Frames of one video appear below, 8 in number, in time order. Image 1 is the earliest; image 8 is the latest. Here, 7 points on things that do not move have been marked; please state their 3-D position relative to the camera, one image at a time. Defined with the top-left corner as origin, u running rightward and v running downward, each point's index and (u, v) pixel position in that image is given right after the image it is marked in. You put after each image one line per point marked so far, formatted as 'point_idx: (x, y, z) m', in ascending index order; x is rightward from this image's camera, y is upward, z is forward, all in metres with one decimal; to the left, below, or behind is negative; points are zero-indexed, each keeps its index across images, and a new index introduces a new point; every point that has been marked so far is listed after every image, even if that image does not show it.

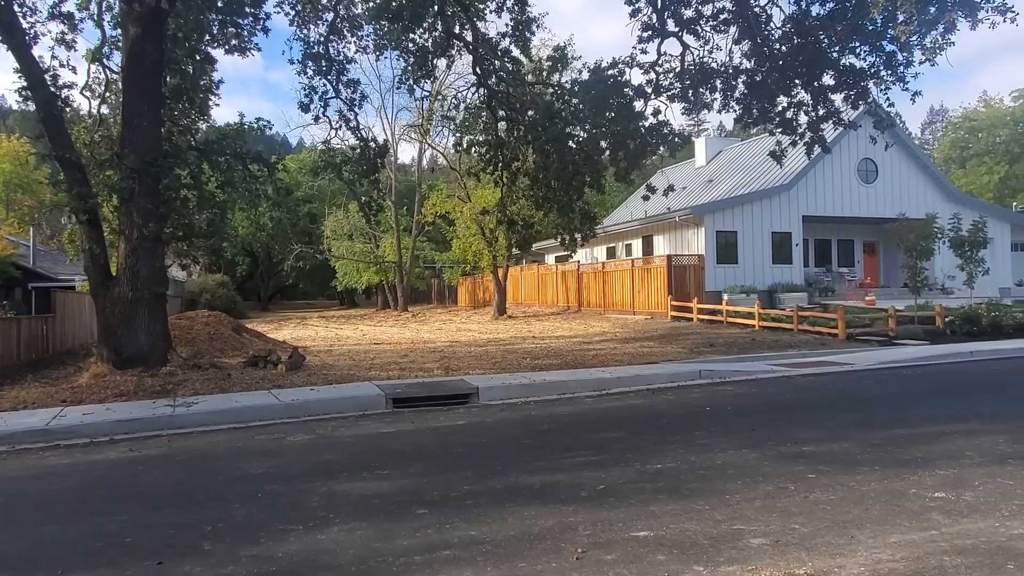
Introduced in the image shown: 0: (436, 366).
0: (-1.5, -1.6, +15.2) m
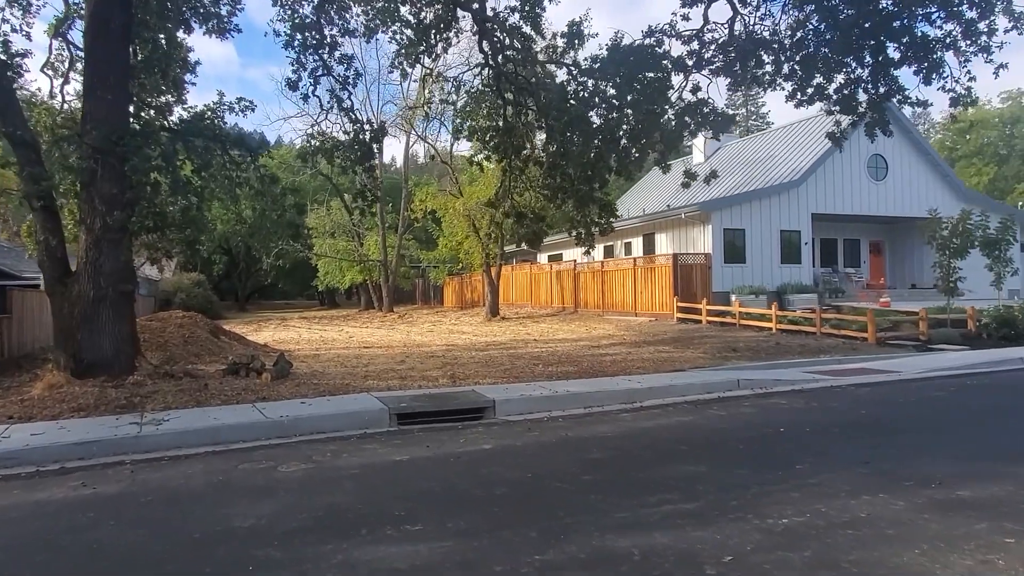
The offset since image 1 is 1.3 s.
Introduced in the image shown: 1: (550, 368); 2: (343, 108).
0: (-1.3, -1.6, +13.6) m
1: (+0.7, -1.5, +14.5) m
2: (-3.4, +3.6, +15.1) m
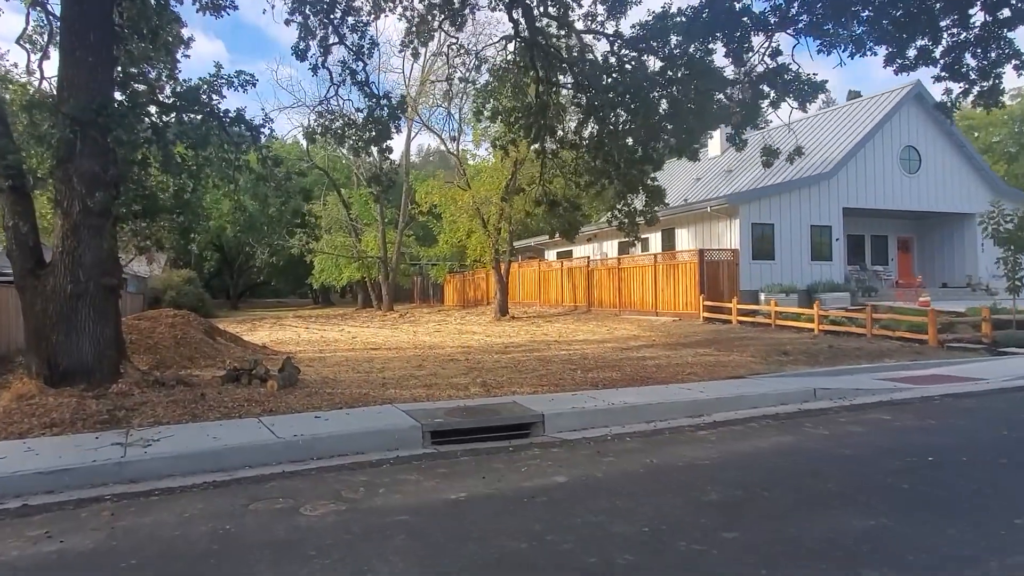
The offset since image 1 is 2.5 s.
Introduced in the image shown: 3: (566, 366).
0: (-0.7, -1.5, +12.0) m
1: (+1.3, -1.5, +12.9) m
2: (-2.8, +3.7, +13.5) m
3: (+1.0, -1.4, +14.1) m
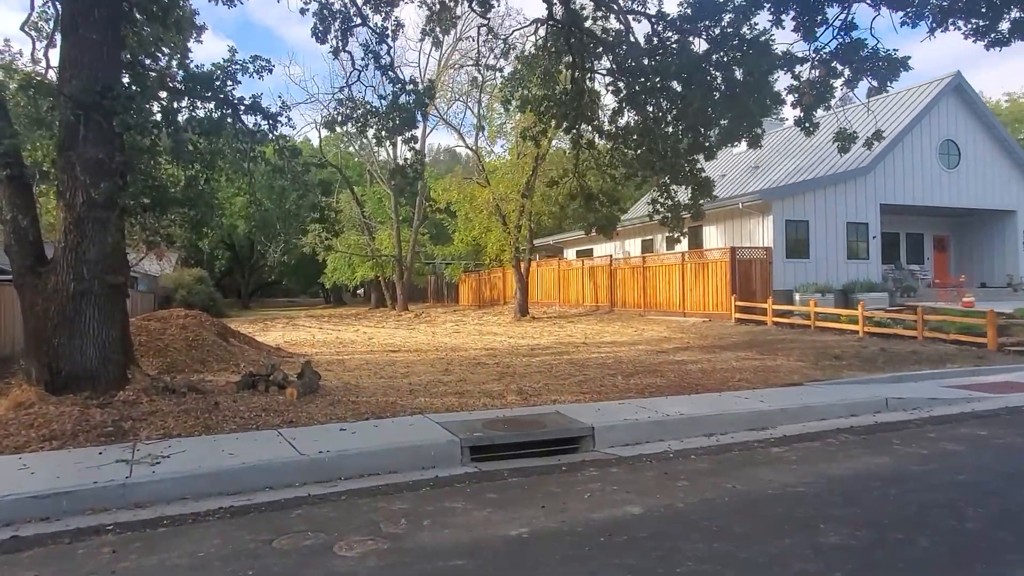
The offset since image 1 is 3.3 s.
0: (-0.1, -1.5, +11.1) m
1: (+1.9, -1.5, +12.0) m
2: (-2.2, +3.7, +12.6) m
3: (+1.6, -1.4, +13.1) m
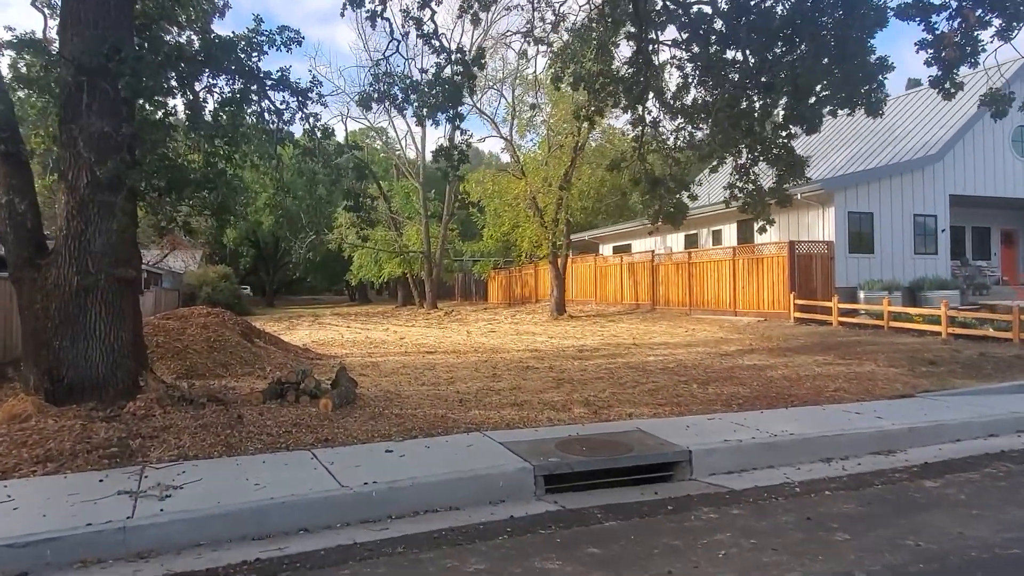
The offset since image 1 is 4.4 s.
0: (+0.7, -1.4, +9.7) m
1: (+2.7, -1.4, +10.5) m
2: (-1.3, +3.8, +11.2) m
3: (+2.5, -1.4, +11.6) m
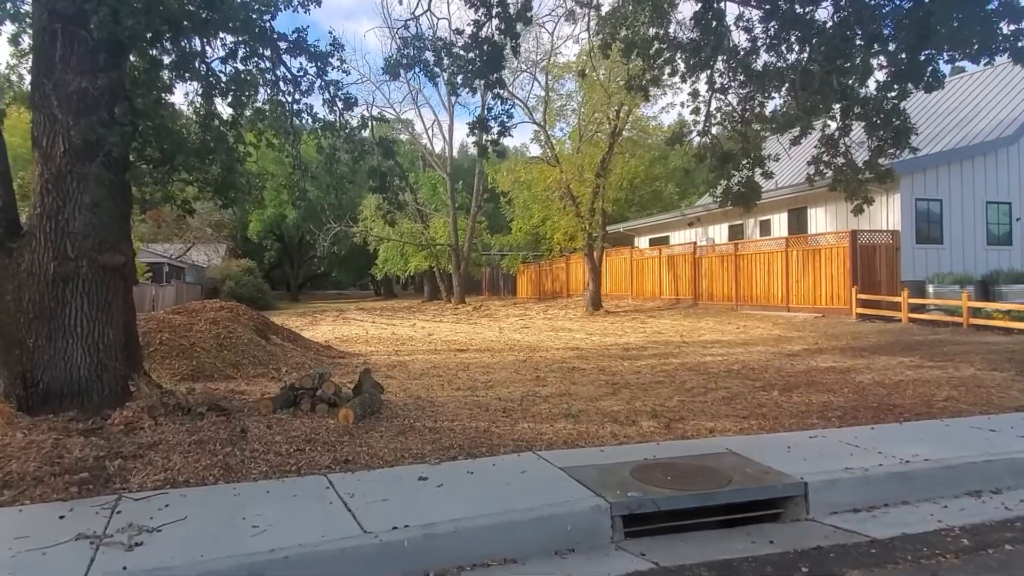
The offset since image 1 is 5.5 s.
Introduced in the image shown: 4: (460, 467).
0: (+1.3, -1.3, +8.2) m
1: (+3.3, -1.3, +8.9) m
2: (-0.7, +3.9, +9.8) m
3: (+3.1, -1.3, +10.1) m
4: (-0.4, -1.4, +6.0) m
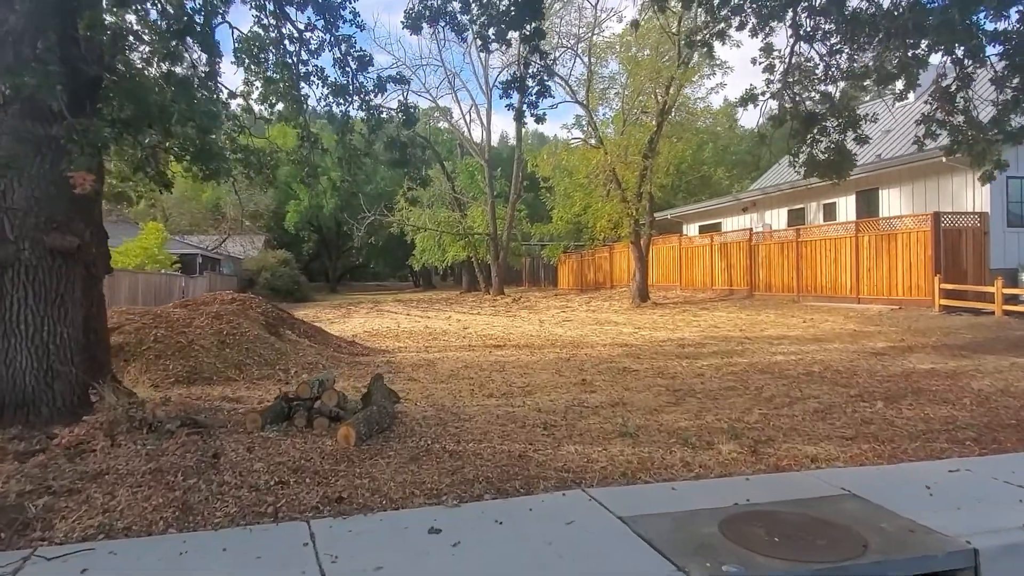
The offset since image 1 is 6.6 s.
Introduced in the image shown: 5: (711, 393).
0: (+1.7, -1.2, +6.6) m
1: (+3.7, -1.2, +7.2) m
2: (-0.3, +4.1, +8.2) m
3: (+3.6, -1.1, +8.4) m
4: (-0.2, -1.3, +4.5) m
5: (+2.1, -1.1, +8.1) m
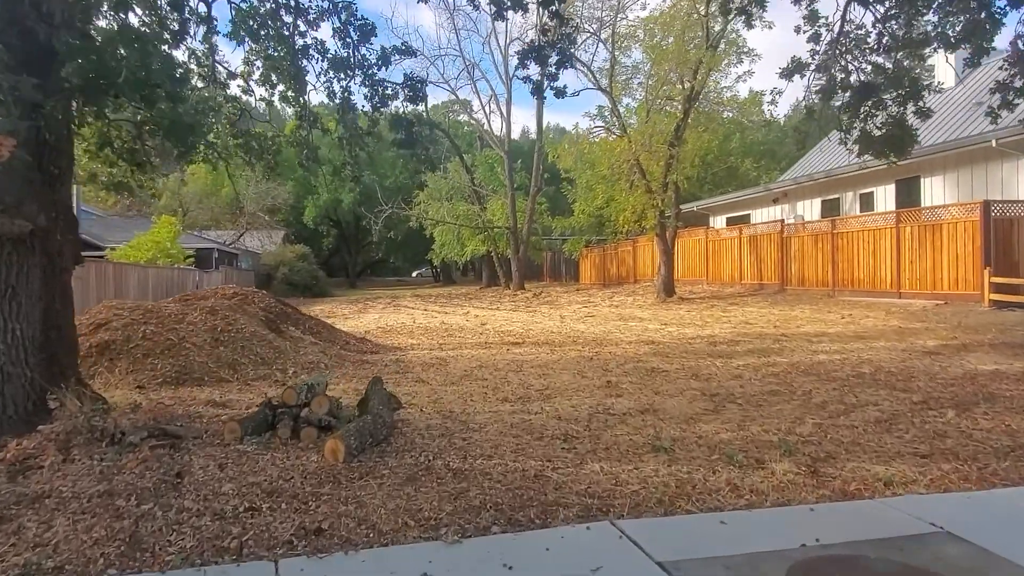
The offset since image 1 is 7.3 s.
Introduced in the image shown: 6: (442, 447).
0: (+1.8, -1.1, +5.7) m
1: (+3.9, -1.1, +6.3) m
2: (-0.1, +4.1, +7.4) m
3: (+3.8, -1.0, +7.5) m
4: (-0.1, -1.3, +3.7) m
5: (+2.3, -1.1, +7.2) m
6: (-0.5, -1.1, +5.4) m
